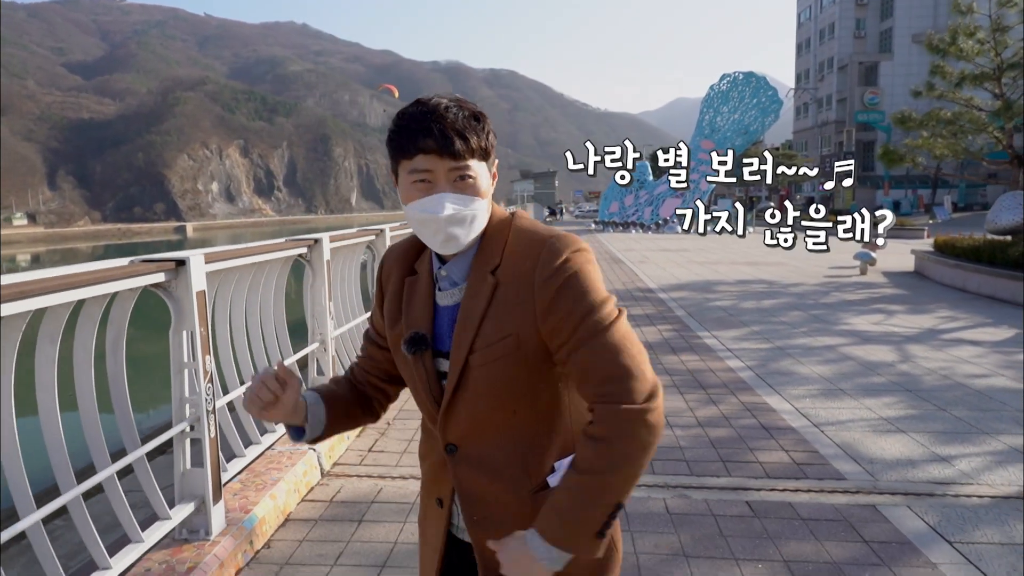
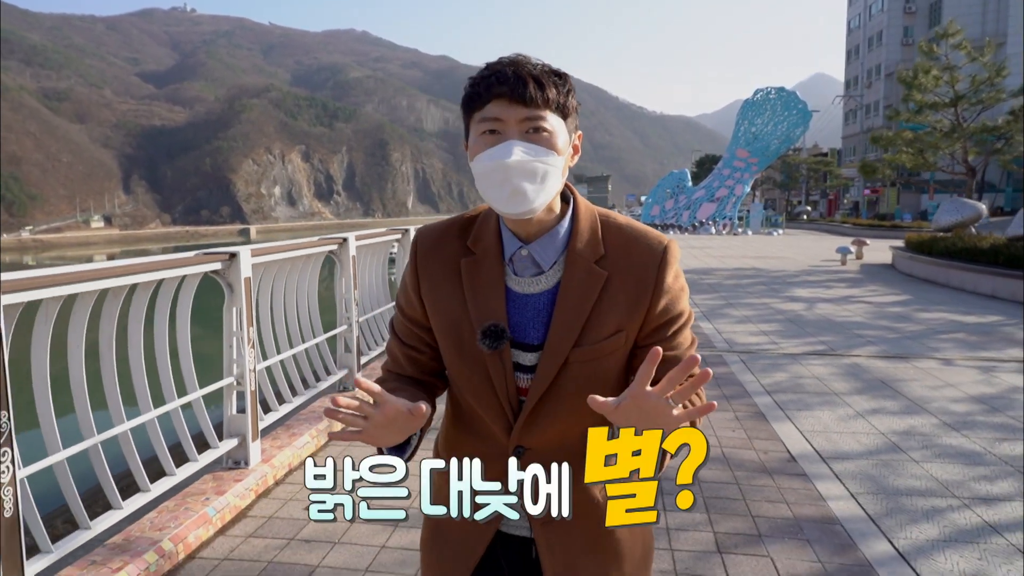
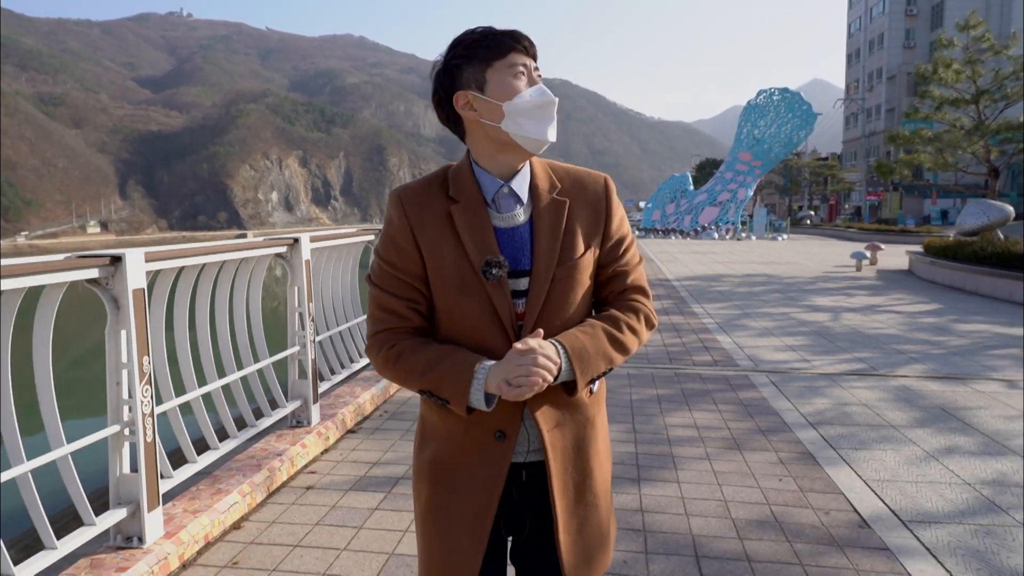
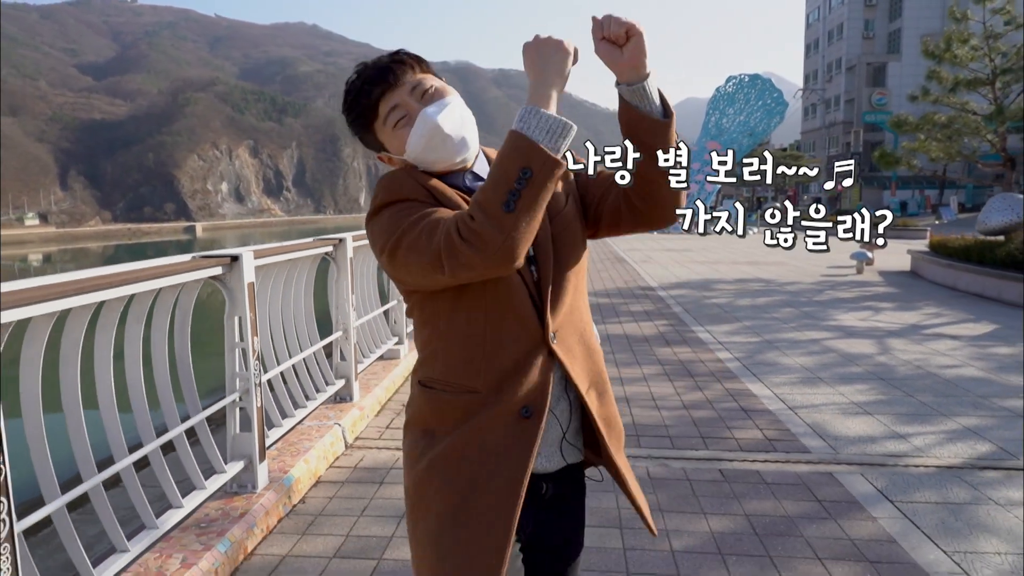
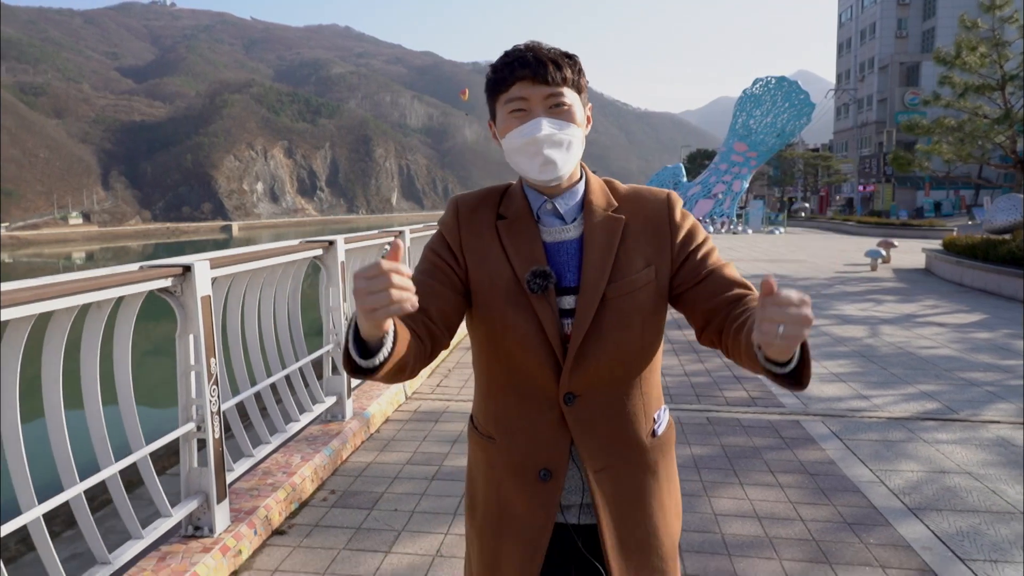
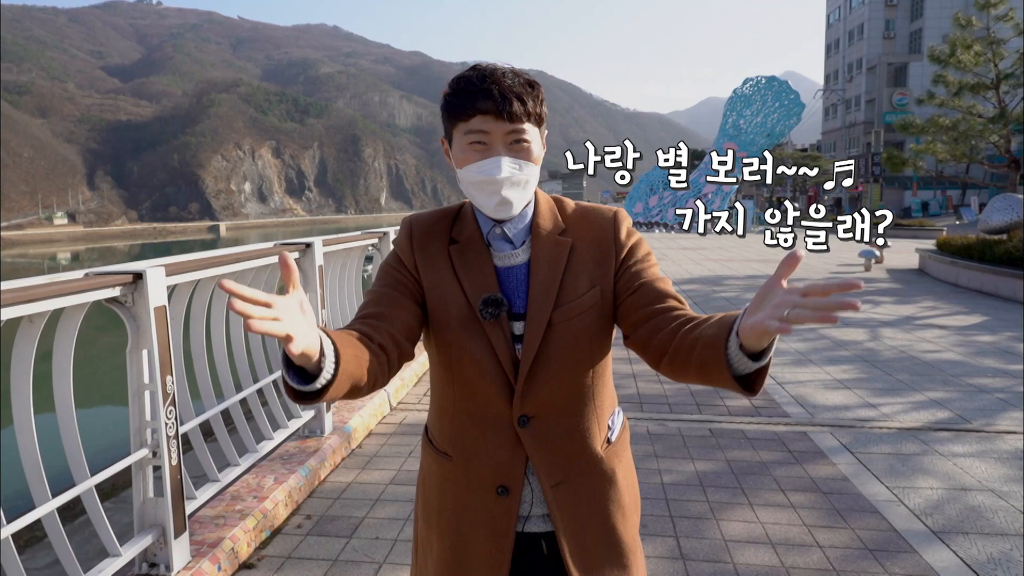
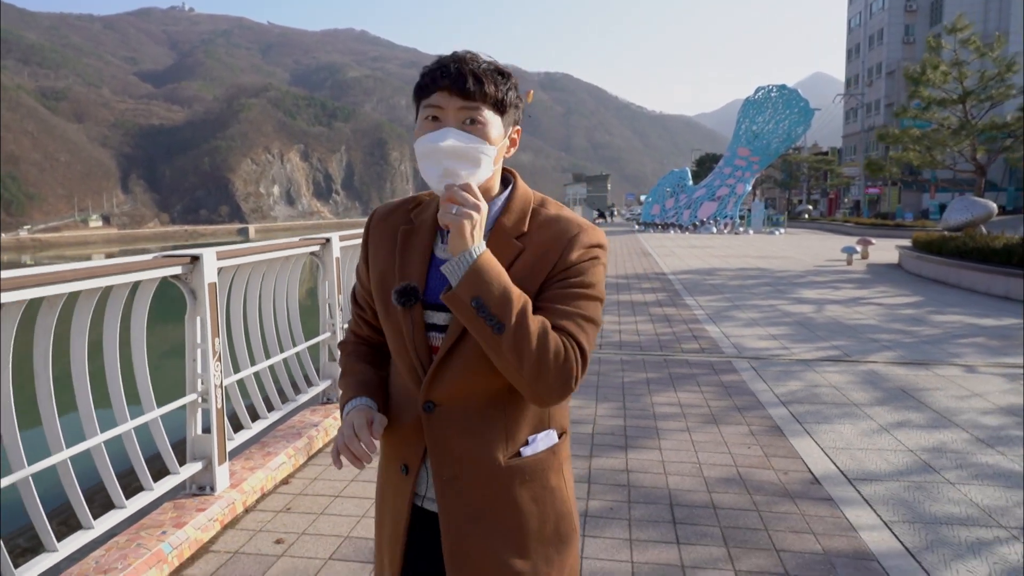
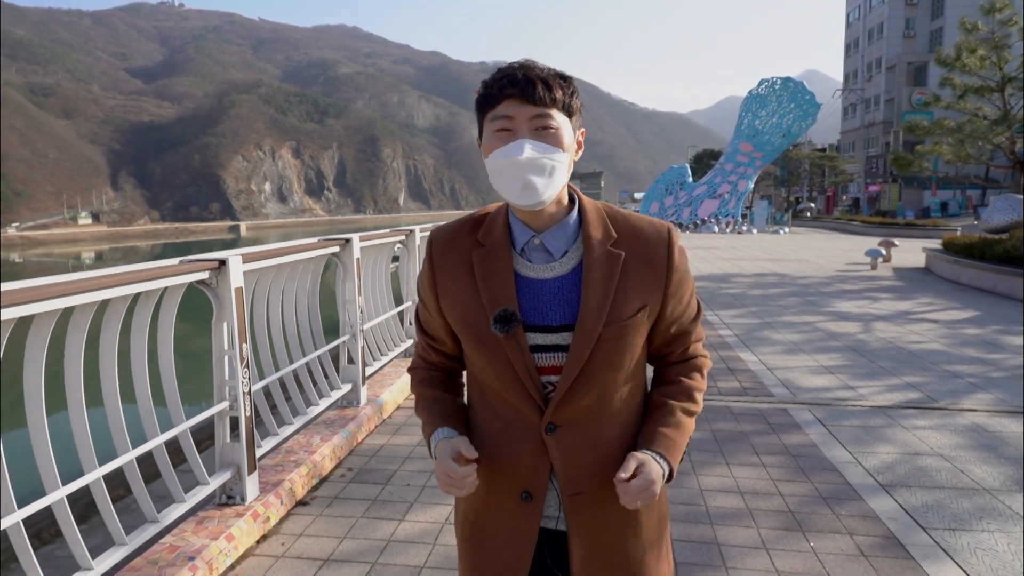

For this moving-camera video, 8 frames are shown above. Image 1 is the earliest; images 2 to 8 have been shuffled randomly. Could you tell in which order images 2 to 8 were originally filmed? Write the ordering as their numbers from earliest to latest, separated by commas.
4, 6, 5, 8, 3, 7, 2
